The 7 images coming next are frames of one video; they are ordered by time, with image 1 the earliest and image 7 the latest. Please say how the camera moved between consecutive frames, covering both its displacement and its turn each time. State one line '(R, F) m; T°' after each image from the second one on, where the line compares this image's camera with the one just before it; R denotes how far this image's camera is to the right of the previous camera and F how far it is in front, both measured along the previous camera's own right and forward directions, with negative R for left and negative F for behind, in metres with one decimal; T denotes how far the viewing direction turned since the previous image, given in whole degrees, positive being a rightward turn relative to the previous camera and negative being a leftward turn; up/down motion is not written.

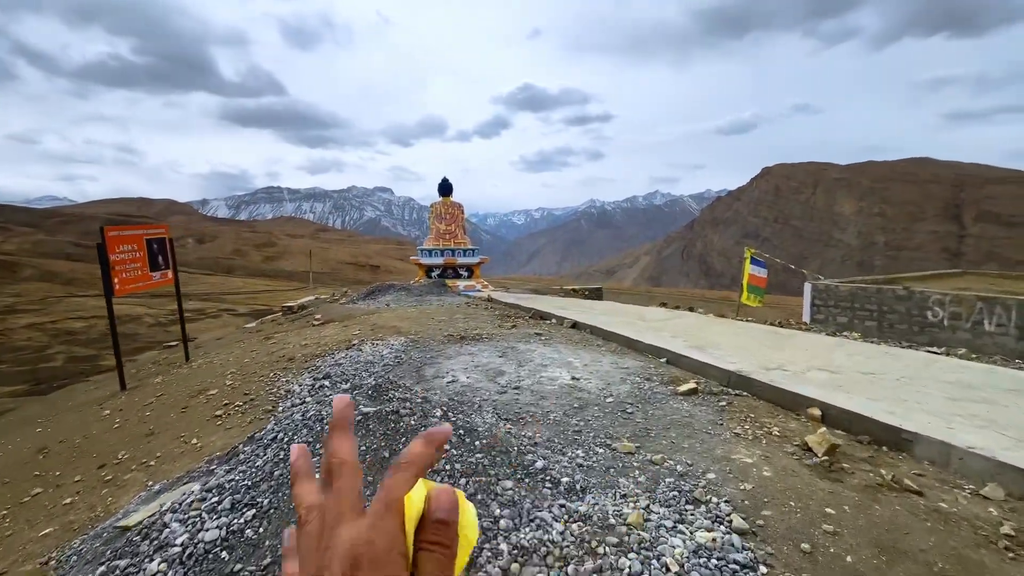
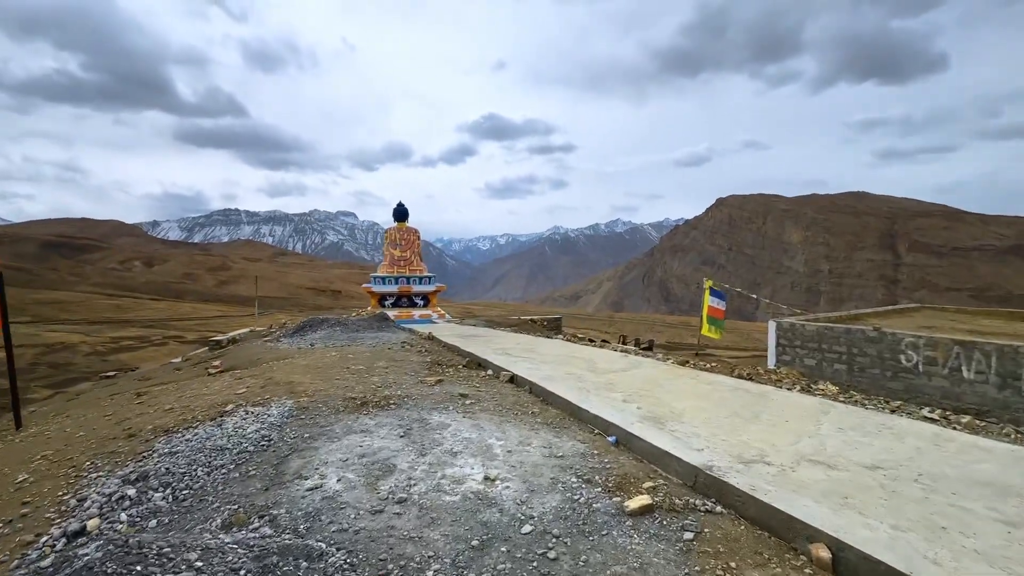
(+0.4, +0.9) m; +4°
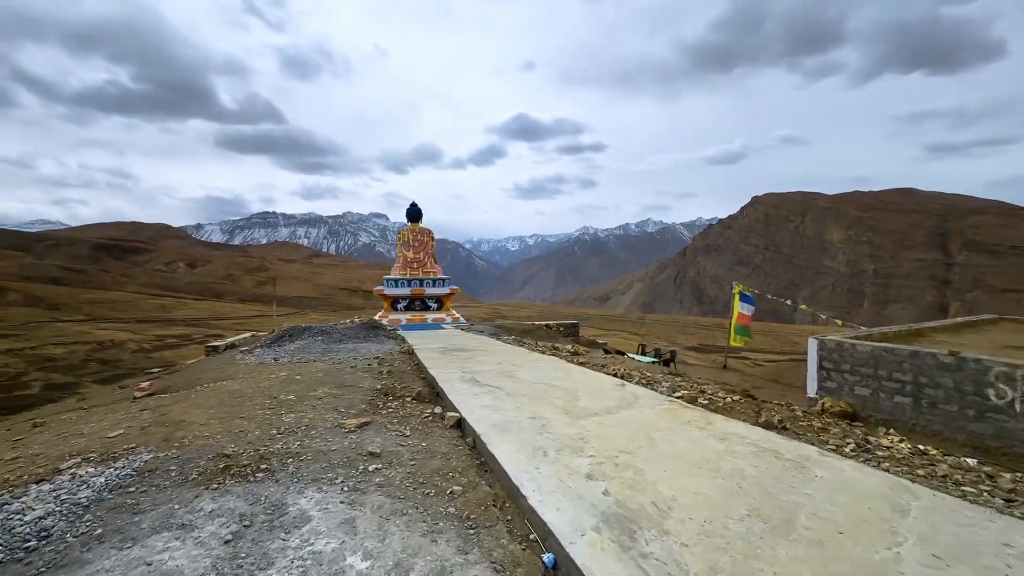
(+0.6, +1.2) m; -4°
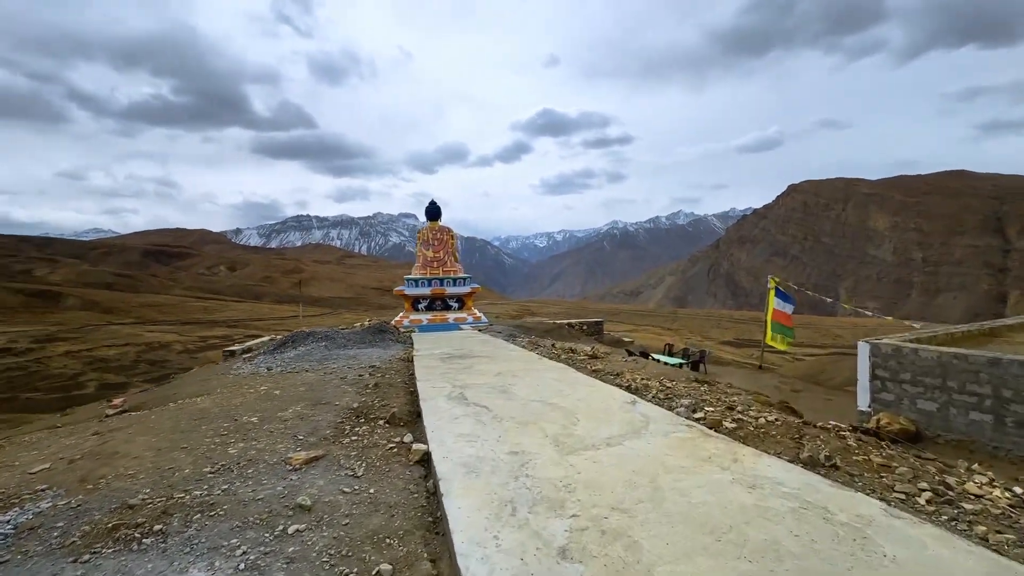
(+0.4, +0.7) m; -4°
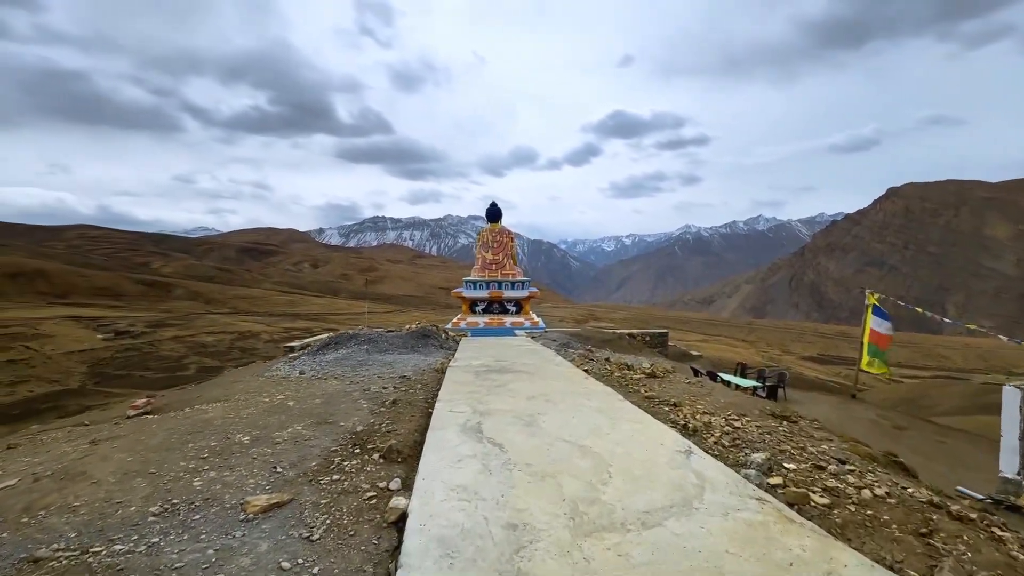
(+0.3, +0.7) m; -8°
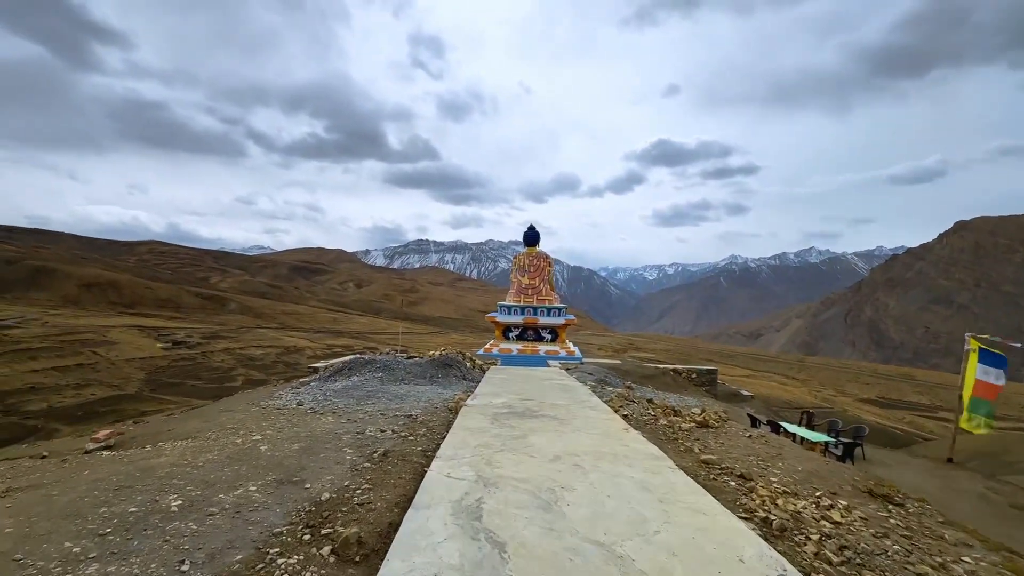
(+0.1, +1.0) m; -5°
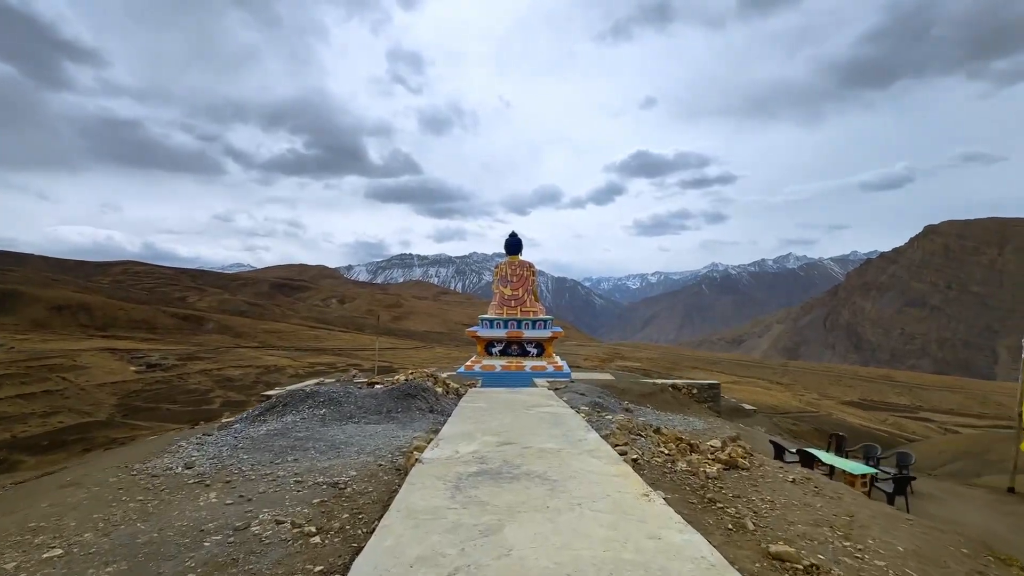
(+0.2, +1.6) m; +2°
